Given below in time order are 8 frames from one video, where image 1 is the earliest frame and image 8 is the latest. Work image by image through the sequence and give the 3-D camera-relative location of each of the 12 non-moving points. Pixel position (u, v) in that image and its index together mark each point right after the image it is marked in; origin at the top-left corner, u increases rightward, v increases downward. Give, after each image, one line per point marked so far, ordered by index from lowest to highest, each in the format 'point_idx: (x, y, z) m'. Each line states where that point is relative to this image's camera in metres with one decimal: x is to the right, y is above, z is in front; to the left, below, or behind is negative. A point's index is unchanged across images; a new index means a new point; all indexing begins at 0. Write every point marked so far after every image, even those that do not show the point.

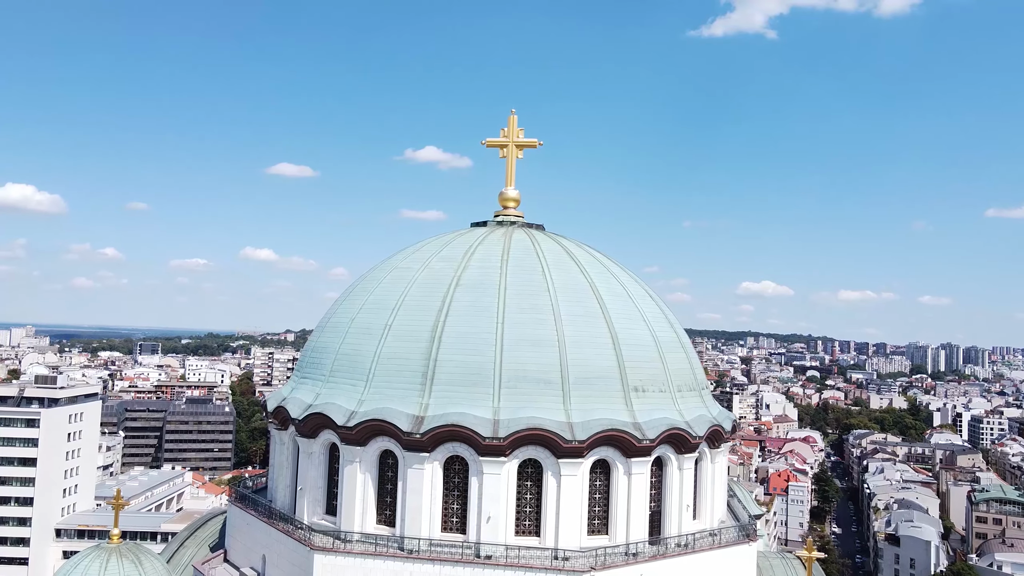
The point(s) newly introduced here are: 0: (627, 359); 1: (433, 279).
0: (+2.7, -1.7, +18.3) m
1: (-2.0, +0.3, +19.3) m
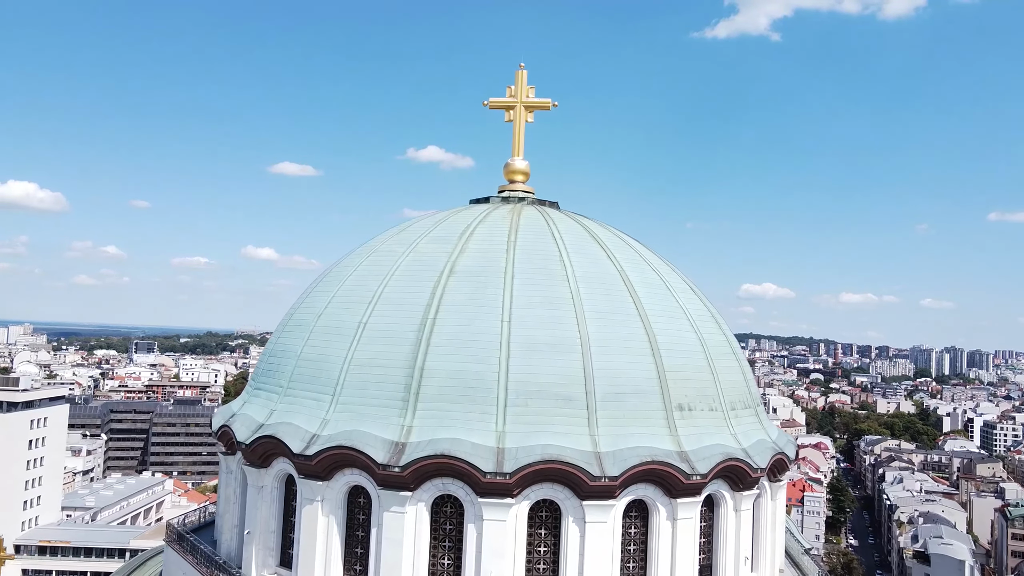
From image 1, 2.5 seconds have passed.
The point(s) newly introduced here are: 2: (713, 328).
0: (+2.9, -1.5, +14.3) m
1: (-1.8, +0.5, +15.2) m
2: (+4.2, -0.8, +16.2) m
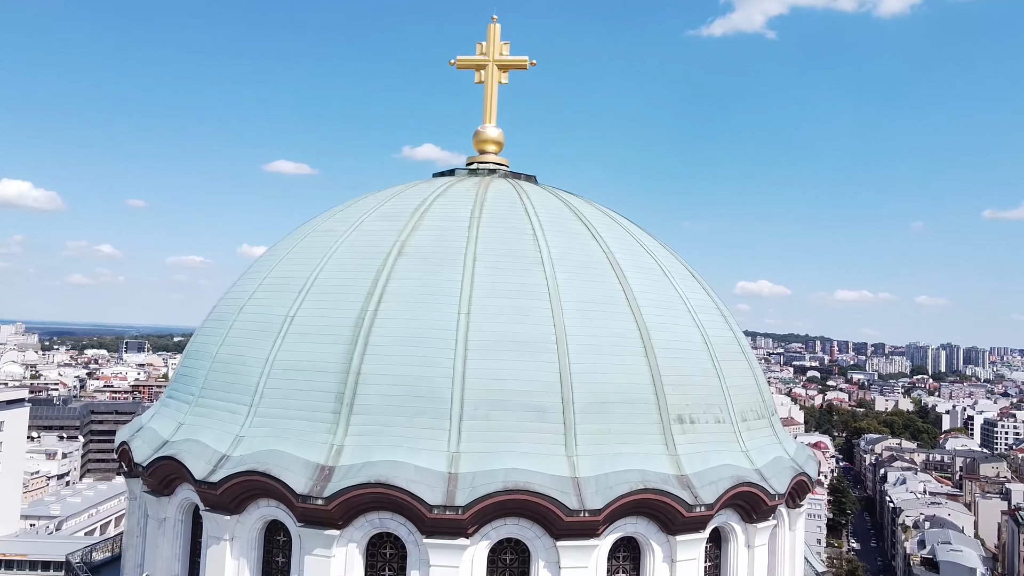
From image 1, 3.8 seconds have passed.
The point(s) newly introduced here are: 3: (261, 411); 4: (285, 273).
0: (+2.3, -1.3, +11.6) m
1: (-2.4, +0.7, +12.6) m
2: (+3.6, -0.6, +13.5) m
3: (-3.6, -1.8, +11.1) m
4: (-3.7, +0.2, +12.8) m
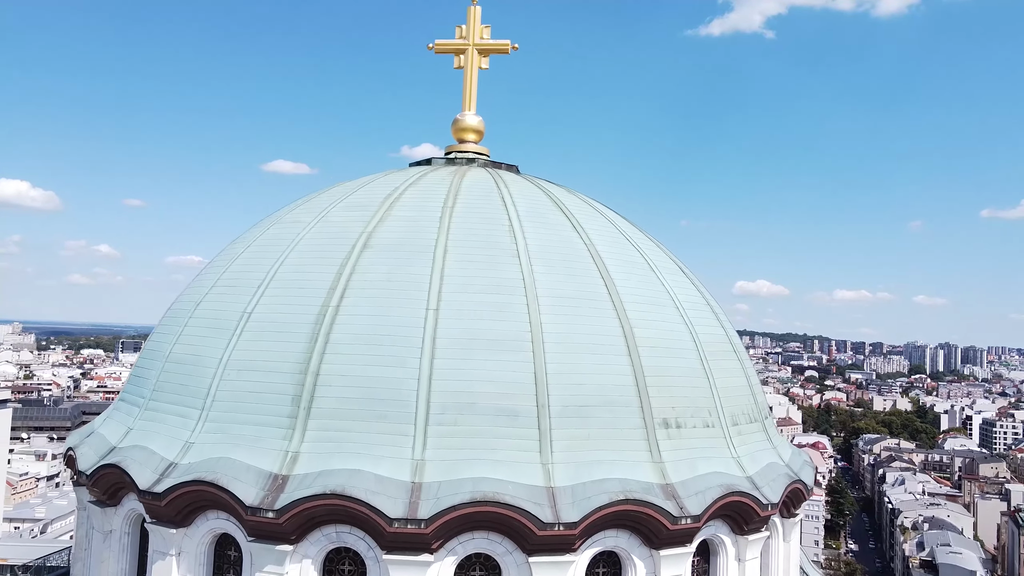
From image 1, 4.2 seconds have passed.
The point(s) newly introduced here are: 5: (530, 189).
0: (+1.9, -1.2, +10.8) m
1: (-2.8, +0.8, +11.7) m
2: (+3.2, -0.5, +12.7) m
3: (-4.0, -1.7, +10.3) m
4: (-4.1, +0.3, +12.0) m
5: (+0.3, +1.6, +13.0) m
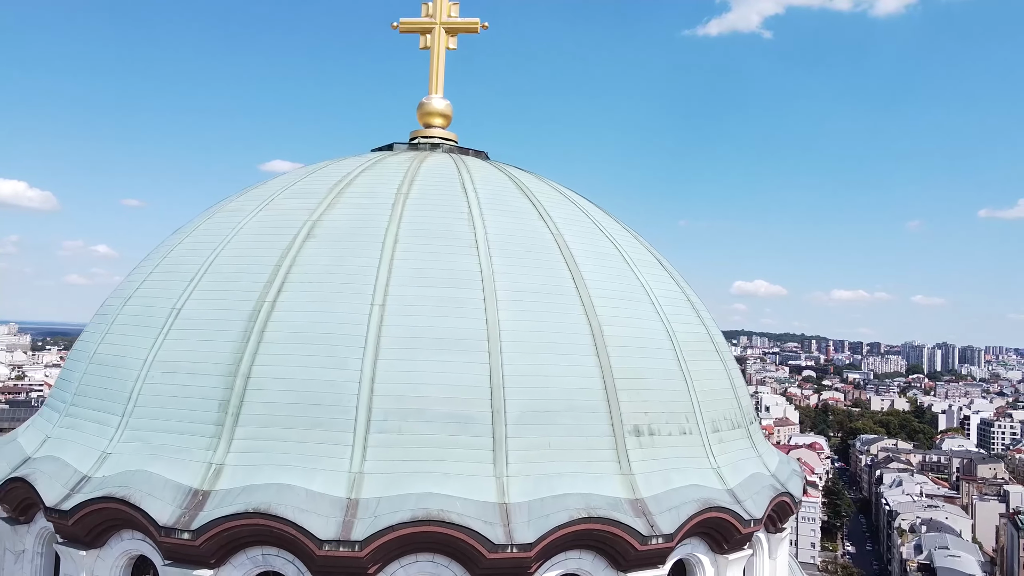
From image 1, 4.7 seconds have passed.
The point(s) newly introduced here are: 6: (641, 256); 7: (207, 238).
0: (+1.4, -1.1, +9.8) m
1: (-3.3, +0.9, +10.7) m
2: (+2.7, -0.4, +11.7) m
3: (-4.5, -1.6, +9.3) m
4: (-4.7, +0.4, +10.9) m
5: (-0.3, +1.7, +12.0) m
6: (+2.0, +0.5, +12.0) m
7: (-4.3, +0.7, +11.1) m
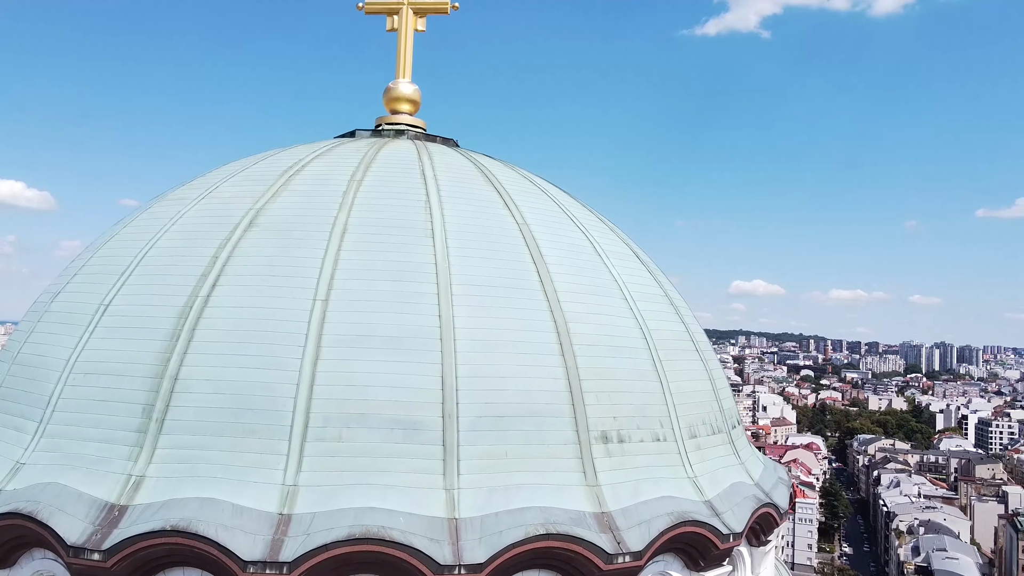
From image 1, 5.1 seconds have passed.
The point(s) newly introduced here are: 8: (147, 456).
0: (+0.9, -1.0, +9.0) m
1: (-3.8, +1.0, +9.9) m
2: (+2.2, -0.3, +10.9) m
3: (-5.0, -1.5, +8.4) m
4: (-5.2, +0.5, +10.1) m
5: (-0.8, +1.8, +11.1) m
6: (+1.5, +0.6, +11.2) m
7: (-4.8, +0.8, +10.2) m
8: (-3.7, -1.7, +7.9) m
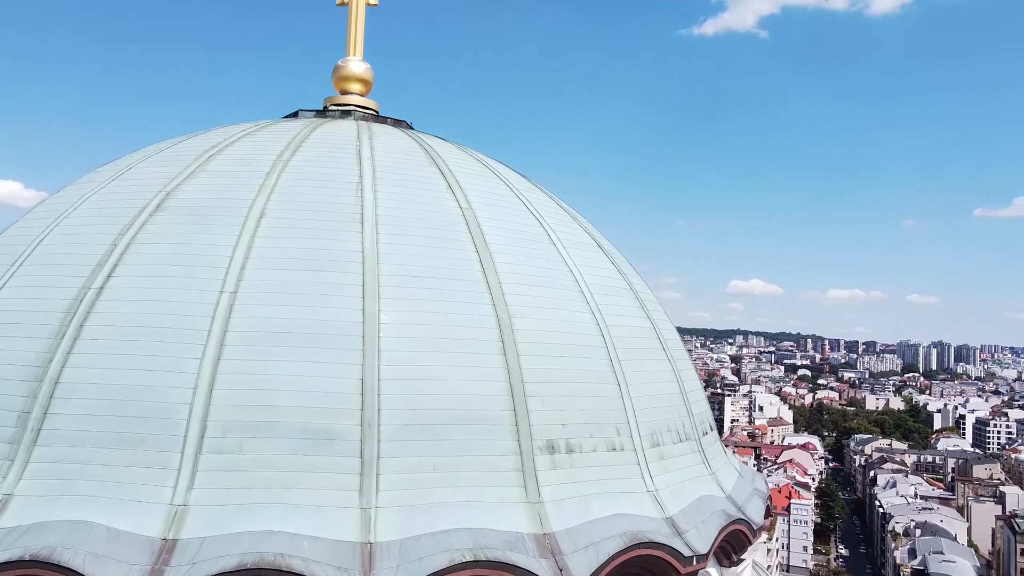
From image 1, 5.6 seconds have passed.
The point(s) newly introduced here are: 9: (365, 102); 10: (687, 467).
0: (+0.2, -0.9, +8.0) m
1: (-4.5, +1.0, +8.9) m
2: (+1.5, -0.2, +9.9) m
3: (-5.7, -1.4, +7.4) m
4: (-5.8, +0.6, +9.1) m
5: (-1.4, +1.9, +10.1) m
6: (+0.8, +0.7, +10.2) m
7: (-5.5, +0.9, +9.2) m
8: (-4.3, -1.6, +6.8) m
9: (-2.4, +3.0, +12.5) m
10: (+2.0, -2.1, +9.0) m
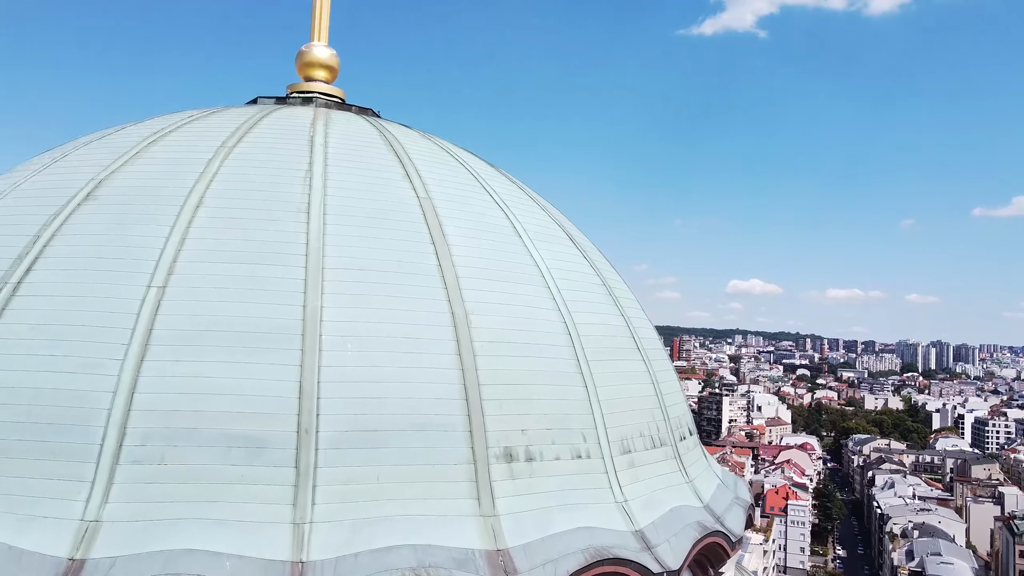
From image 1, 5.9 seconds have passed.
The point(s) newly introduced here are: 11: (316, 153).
0: (-0.2, -0.9, +7.4) m
1: (-4.9, +1.1, +8.3) m
2: (+1.1, -0.2, +9.3) m
3: (-6.1, -1.4, +6.8) m
4: (-6.2, +0.6, +8.5) m
5: (-1.8, +1.9, +9.5) m
6: (+0.4, +0.7, +9.6) m
7: (-5.9, +0.9, +8.6) m
8: (-4.8, -1.6, +6.2) m
9: (-2.8, +3.1, +11.9) m
10: (+1.6, -2.0, +8.4) m
11: (-2.2, +1.5, +8.7) m
